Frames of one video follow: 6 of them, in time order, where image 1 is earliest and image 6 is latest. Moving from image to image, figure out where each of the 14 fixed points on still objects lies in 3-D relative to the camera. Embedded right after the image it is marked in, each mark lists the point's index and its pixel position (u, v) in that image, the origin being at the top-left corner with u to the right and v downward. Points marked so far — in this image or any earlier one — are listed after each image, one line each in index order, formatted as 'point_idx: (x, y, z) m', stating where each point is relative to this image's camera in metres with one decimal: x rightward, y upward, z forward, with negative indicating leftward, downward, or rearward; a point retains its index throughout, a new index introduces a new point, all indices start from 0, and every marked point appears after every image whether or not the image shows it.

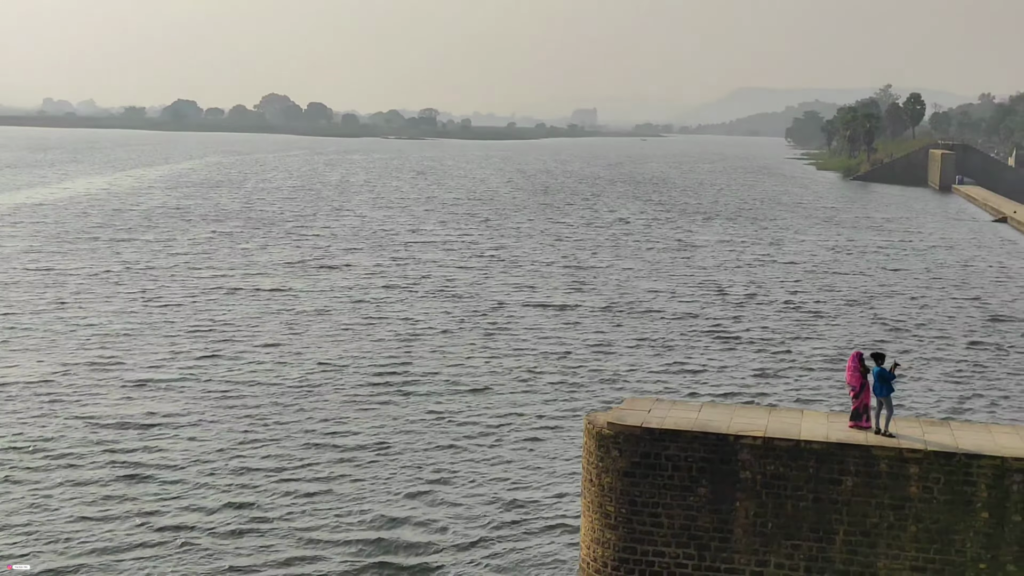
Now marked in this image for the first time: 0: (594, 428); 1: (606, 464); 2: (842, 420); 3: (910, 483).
0: (+1.1, -1.9, +14.8) m
1: (+1.2, -2.4, +14.8) m
2: (+4.5, -1.8, +15.0) m
3: (+5.1, -2.5, +13.9) m
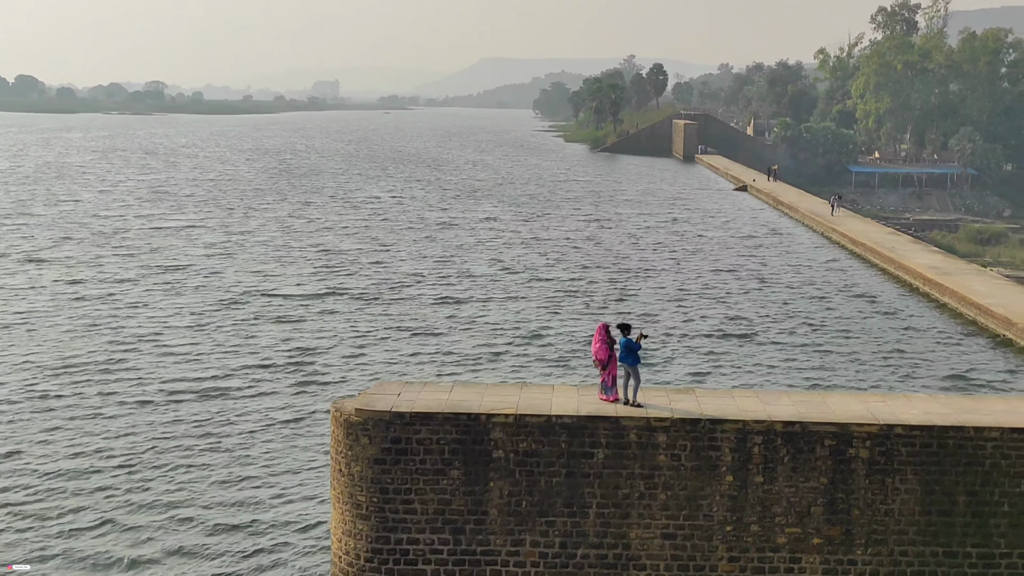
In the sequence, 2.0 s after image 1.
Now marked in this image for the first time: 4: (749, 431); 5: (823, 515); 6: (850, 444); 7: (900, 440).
0: (-2.2, -1.7, +14.2) m
1: (-2.1, -2.2, +14.2) m
2: (+1.1, -1.5, +15.0) m
3: (+1.9, -2.1, +14.1) m
4: (+3.1, -1.8, +14.0) m
5: (+4.0, -2.9, +14.1) m
6: (+4.3, -2.0, +14.0) m
7: (+5.0, -1.9, +13.9) m
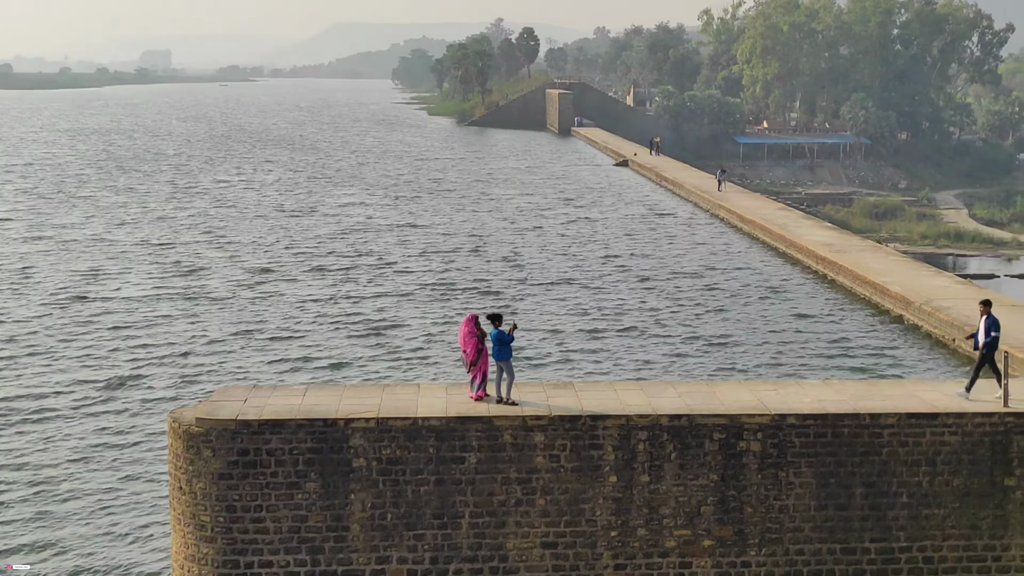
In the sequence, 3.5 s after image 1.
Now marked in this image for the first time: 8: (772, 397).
0: (-3.9, -1.6, +12.7) m
1: (-3.7, -2.1, +12.7) m
2: (-0.6, -1.3, +13.7) m
3: (+0.3, -2.0, +12.9) m
4: (+1.4, -1.7, +12.9) m
5: (+2.4, -2.7, +13.0) m
6: (+2.7, -1.8, +12.9) m
7: (+3.4, -1.7, +13.0) m
8: (+3.2, -1.3, +13.5) m
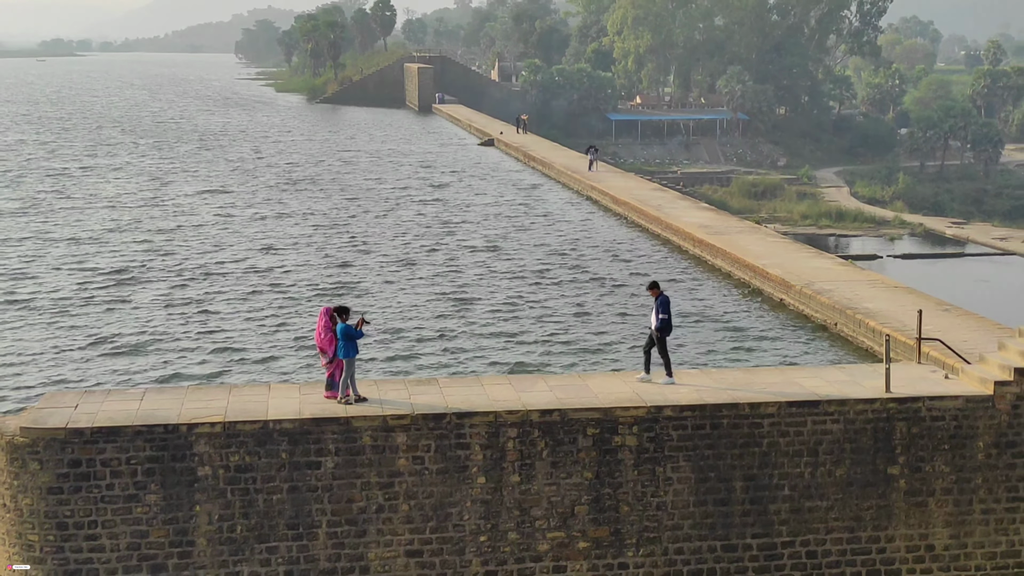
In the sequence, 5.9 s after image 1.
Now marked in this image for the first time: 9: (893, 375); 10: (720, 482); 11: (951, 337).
0: (-5.4, -1.6, +11.5) m
1: (-5.2, -2.1, +11.5) m
2: (-2.2, -1.2, +12.7) m
3: (-1.3, -1.8, +12.0) m
4: (-0.1, -1.5, +12.0) m
5: (+0.8, -2.6, +12.3) m
6: (+1.2, -1.6, +12.2) m
7: (+1.8, -1.5, +12.3) m
8: (+1.6, -1.2, +12.8) m
9: (+4.7, -1.1, +13.3) m
10: (+2.4, -2.2, +12.4) m
11: (+6.4, -0.7, +15.8) m
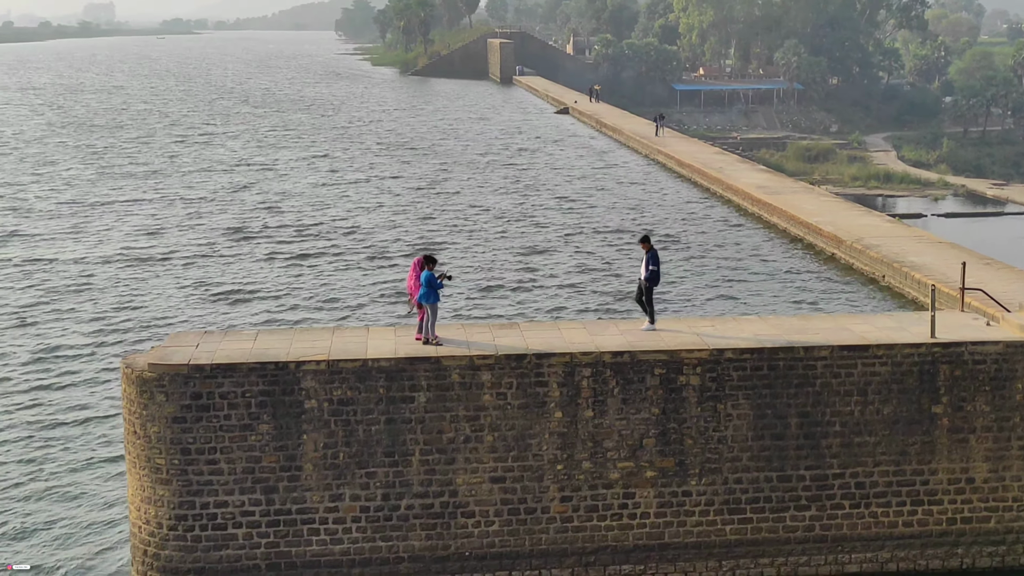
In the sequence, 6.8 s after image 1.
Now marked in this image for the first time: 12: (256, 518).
0: (-4.5, -1.0, +12.9) m
1: (-4.3, -1.5, +13.0) m
2: (-1.3, -0.6, +14.0) m
3: (-0.4, -1.3, +13.3) m
4: (+0.8, -0.9, +13.3) m
5: (+1.8, -2.0, +13.5) m
6: (+2.1, -1.0, +13.4) m
7: (+2.7, -1.0, +13.5) m
8: (+2.6, -0.6, +14.0) m
9: (+5.6, -0.5, +14.4) m
10: (+3.3, -1.6, +13.6) m
11: (+7.5, -0.1, +16.8) m
12: (-3.1, -2.8, +13.2) m
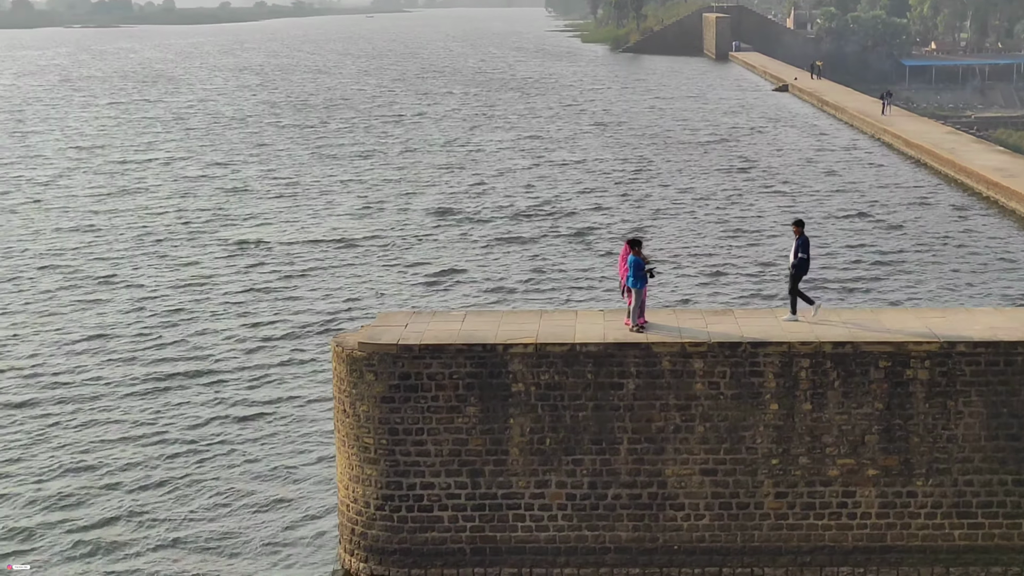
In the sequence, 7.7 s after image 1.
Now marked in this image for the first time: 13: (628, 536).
0: (-2.0, -0.7, +13.0) m
1: (-1.8, -1.2, +13.0) m
2: (+1.4, -0.4, +13.7) m
3: (+2.2, -1.1, +12.8) m
4: (+3.3, -0.8, +12.6) m
5: (+4.3, -1.8, +12.7) m
6: (+4.6, -0.9, +12.6) m
7: (+5.2, -0.8, +12.6) m
8: (+5.1, -0.4, +13.1) m
9: (+8.2, -0.4, +13.1) m
10: (+5.8, -1.5, +12.6) m
11: (+10.4, 0.0, +15.3) m
12: (-0.6, -2.6, +13.1) m
13: (+1.4, -3.0, +13.1) m
